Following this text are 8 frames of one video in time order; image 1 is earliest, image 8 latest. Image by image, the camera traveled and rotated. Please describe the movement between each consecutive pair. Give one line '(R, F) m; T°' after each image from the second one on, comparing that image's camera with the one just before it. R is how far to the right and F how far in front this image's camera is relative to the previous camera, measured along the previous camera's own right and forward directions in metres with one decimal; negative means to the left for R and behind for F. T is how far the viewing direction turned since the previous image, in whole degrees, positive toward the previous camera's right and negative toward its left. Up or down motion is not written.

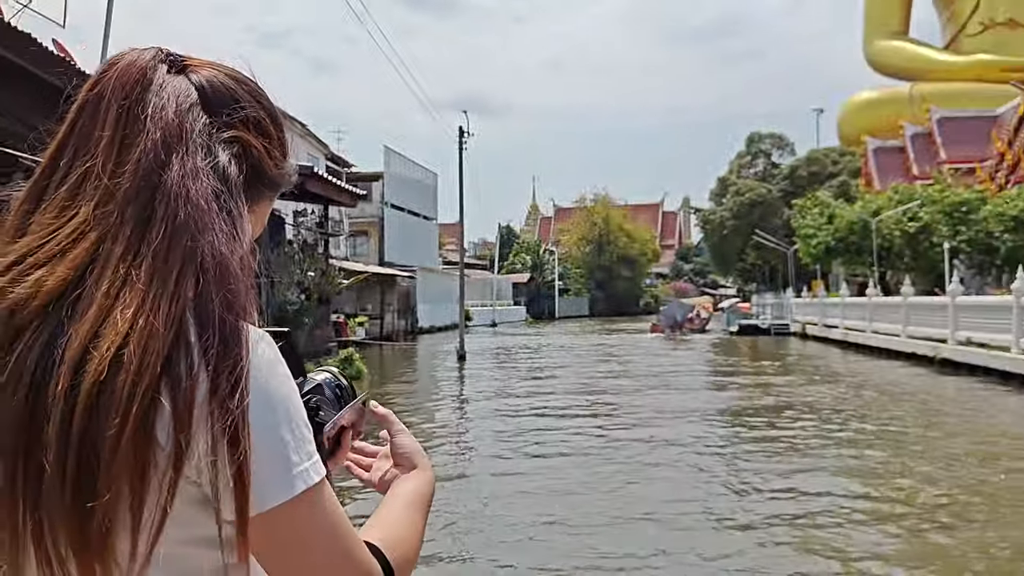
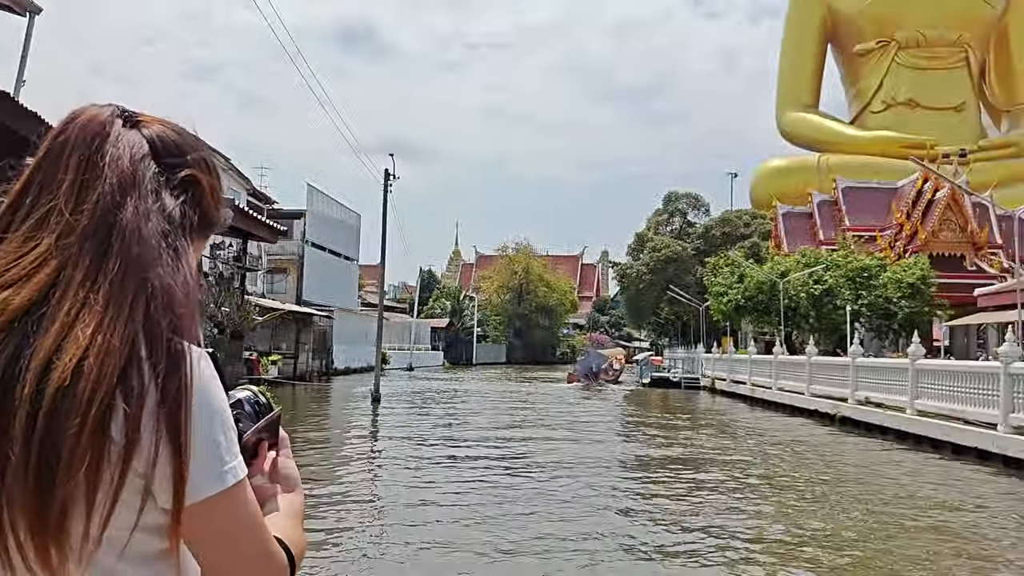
(-0.1, -0.1) m; +5°
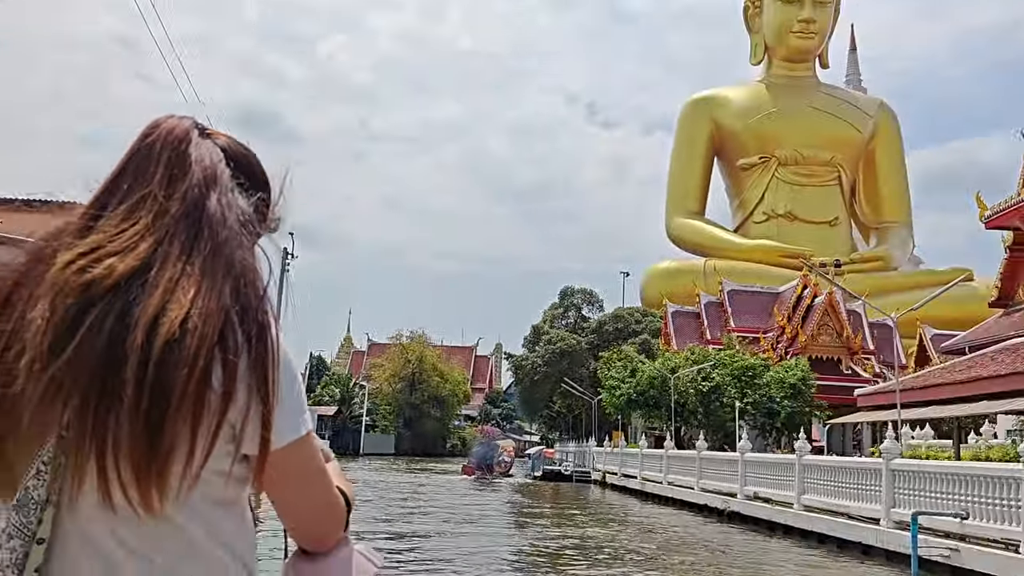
(-0.2, +0.1) m; +7°
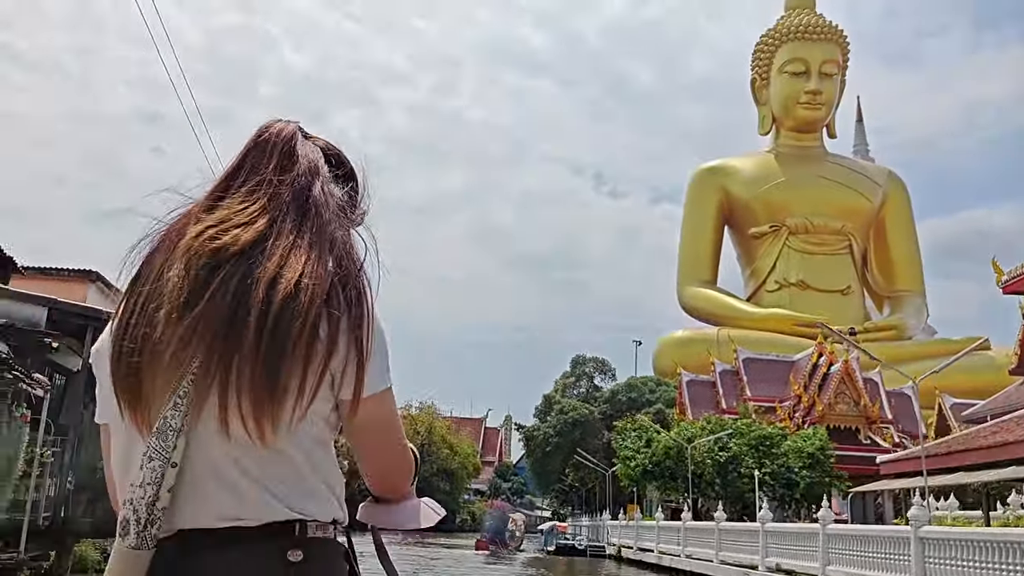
(0.0, +0.1) m; -1°
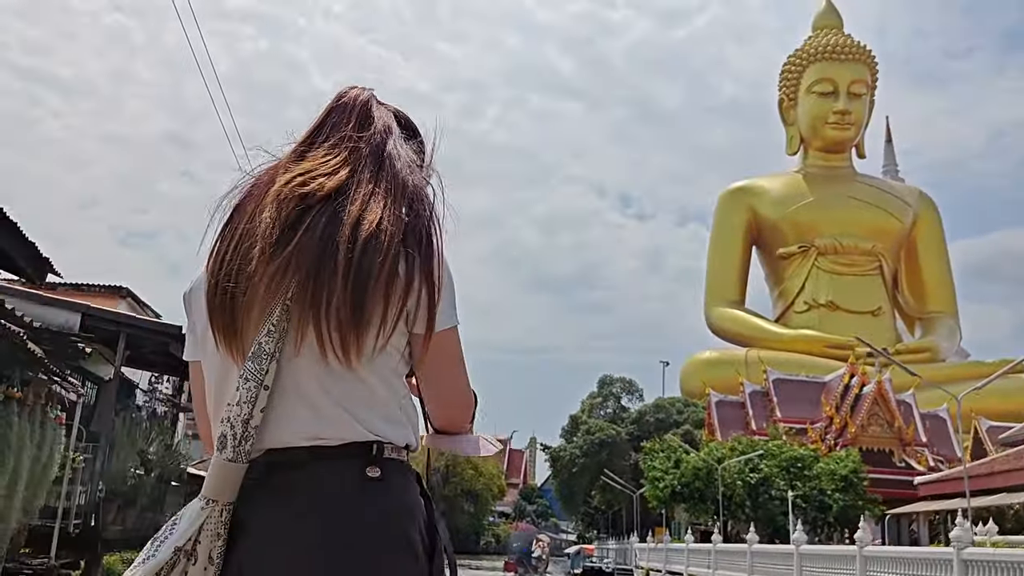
(-0.1, +0.1) m; -2°
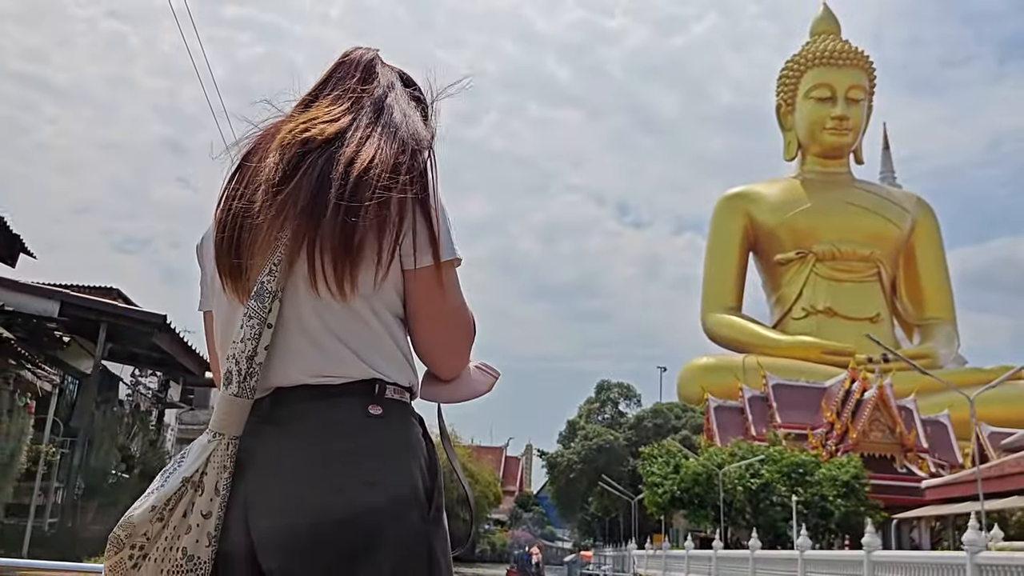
(0.0, +0.4) m; 0°
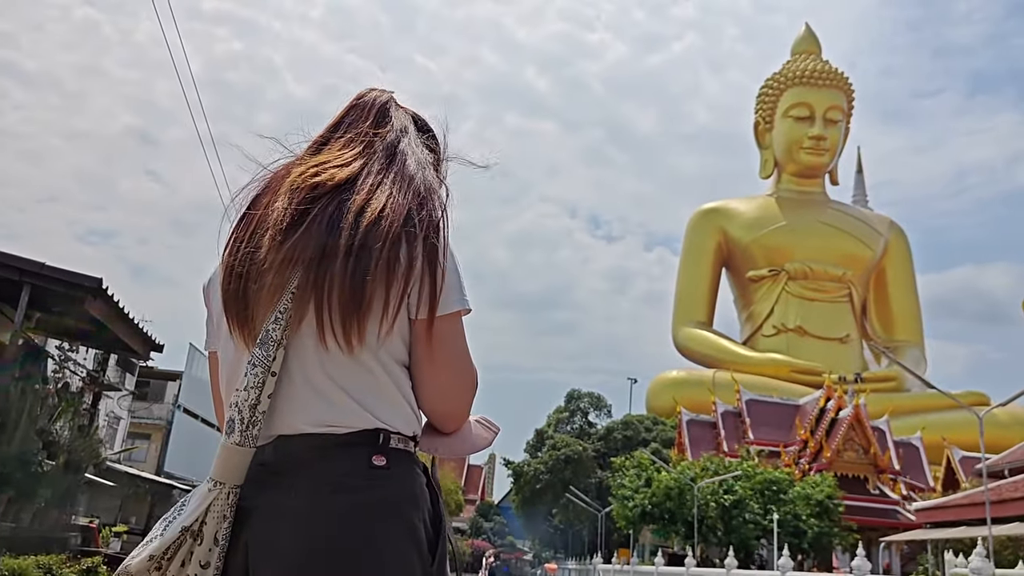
(-0.2, +0.9) m; +2°
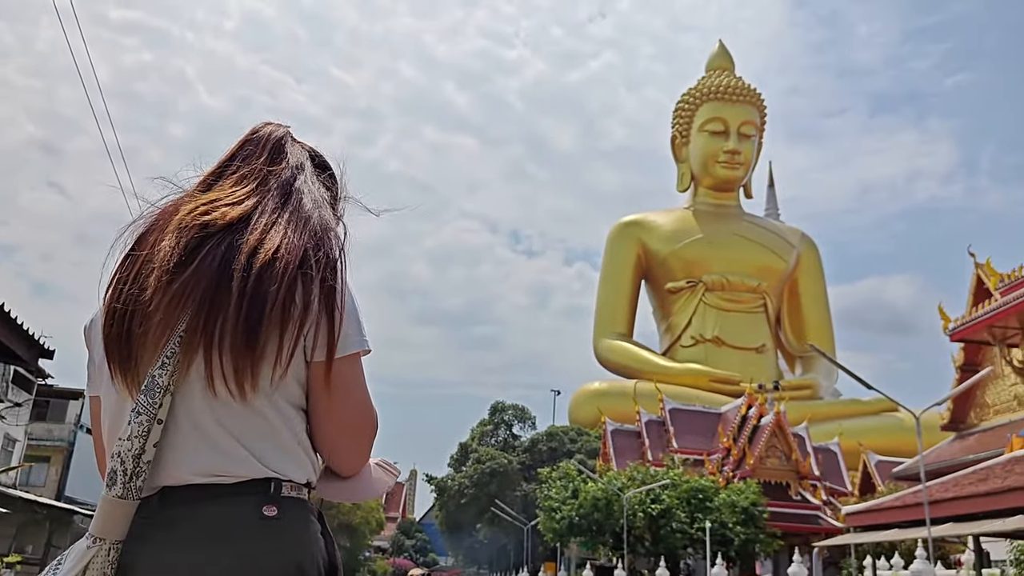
(-0.1, +0.5) m; +5°
